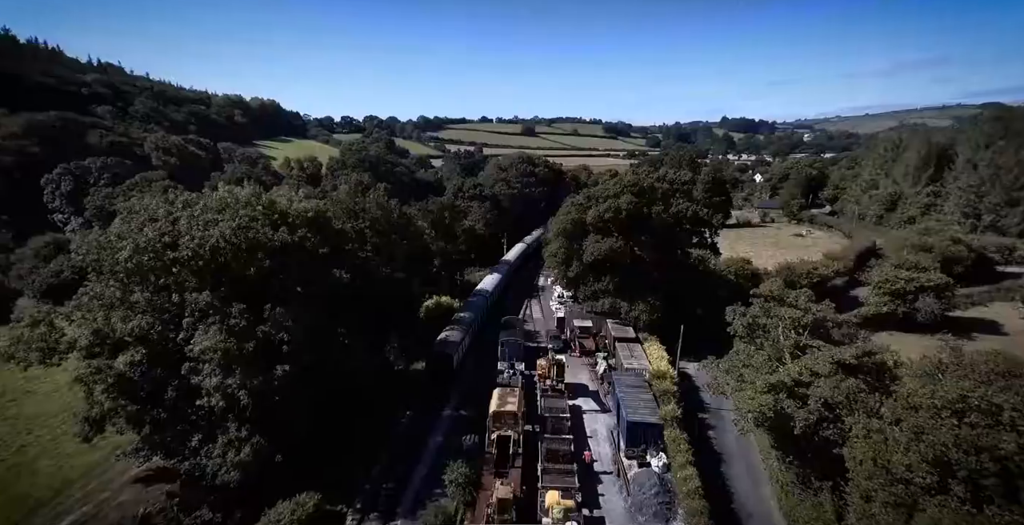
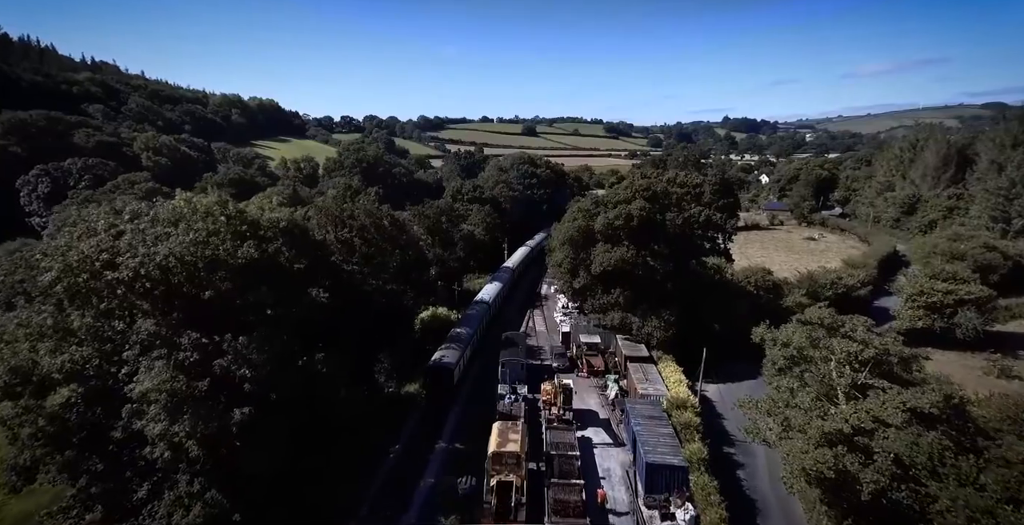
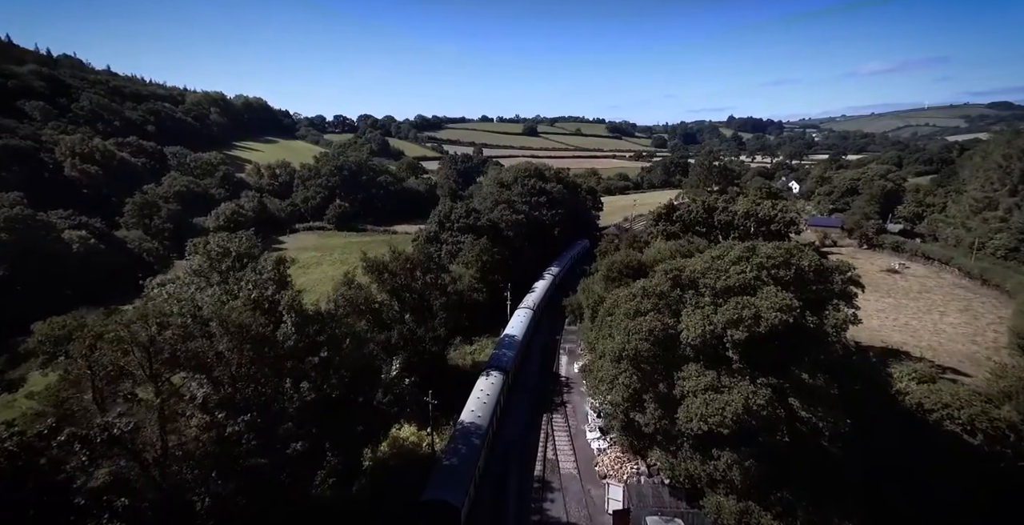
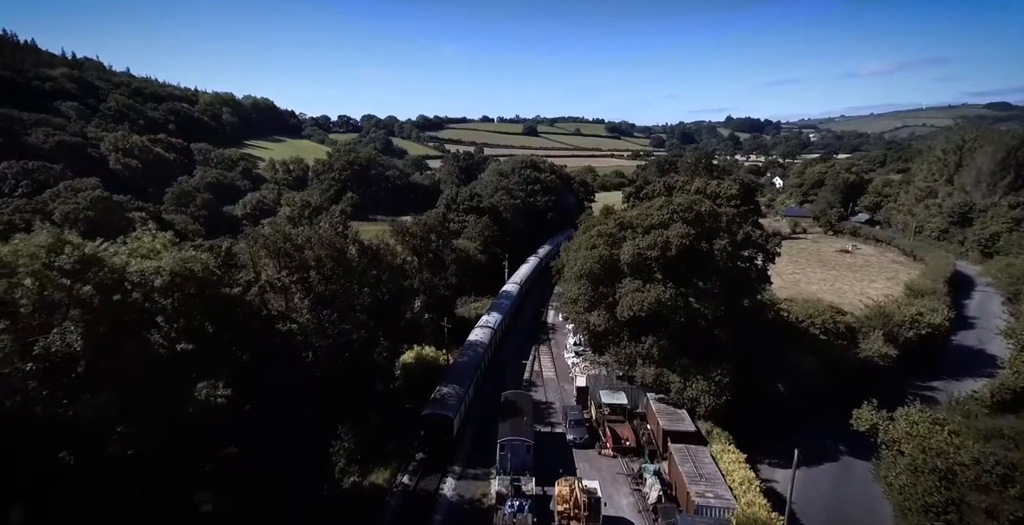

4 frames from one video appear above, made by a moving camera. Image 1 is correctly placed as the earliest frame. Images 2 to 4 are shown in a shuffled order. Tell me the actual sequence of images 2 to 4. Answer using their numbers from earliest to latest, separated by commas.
2, 4, 3
